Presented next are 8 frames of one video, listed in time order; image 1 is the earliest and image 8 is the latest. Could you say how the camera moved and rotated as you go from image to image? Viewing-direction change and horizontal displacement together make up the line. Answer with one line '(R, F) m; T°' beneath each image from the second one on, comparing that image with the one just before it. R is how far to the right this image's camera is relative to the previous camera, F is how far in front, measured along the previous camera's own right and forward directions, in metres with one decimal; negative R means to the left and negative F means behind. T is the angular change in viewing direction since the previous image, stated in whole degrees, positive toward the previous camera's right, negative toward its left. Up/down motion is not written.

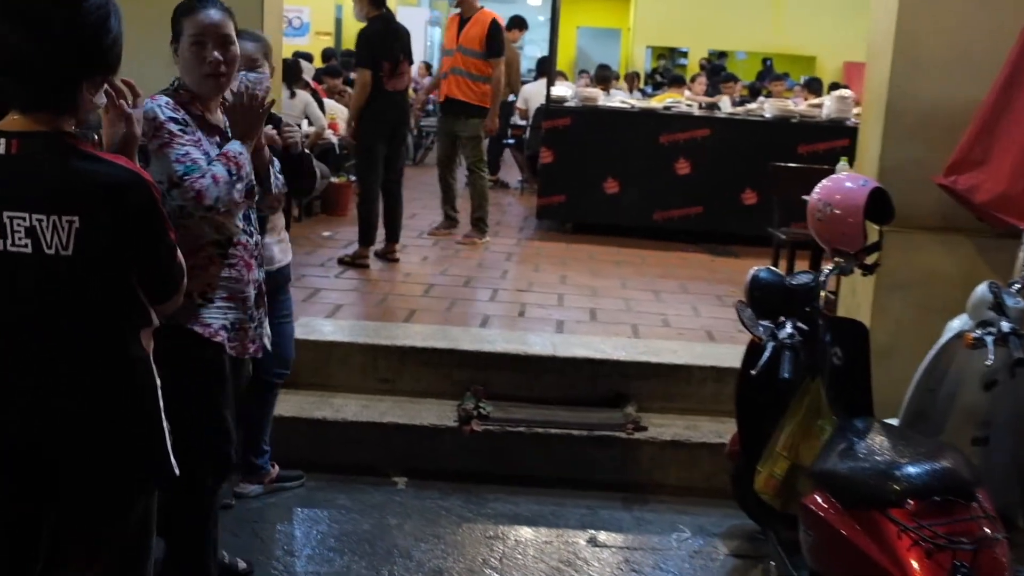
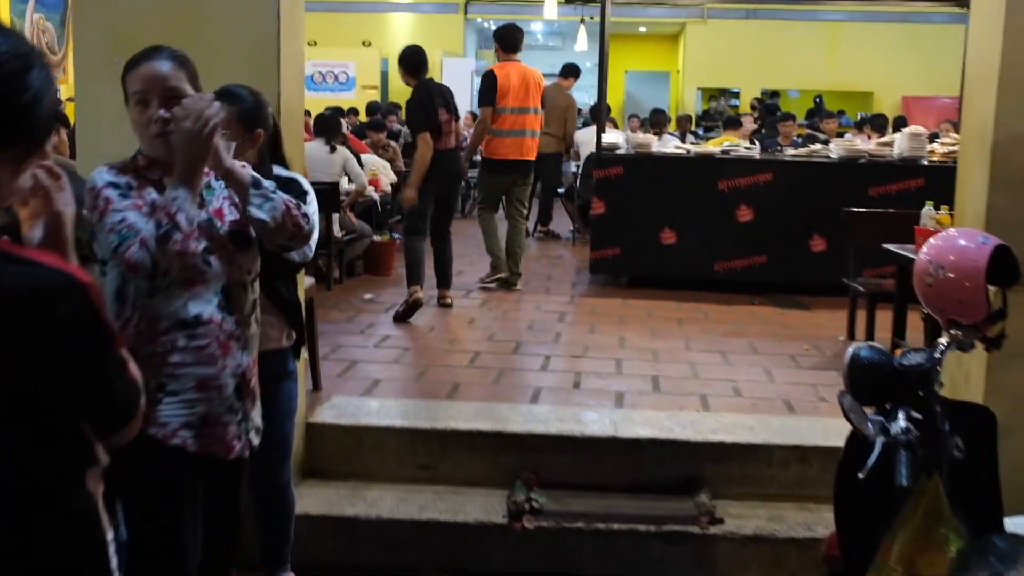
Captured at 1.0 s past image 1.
(0.0, +0.4) m; -3°
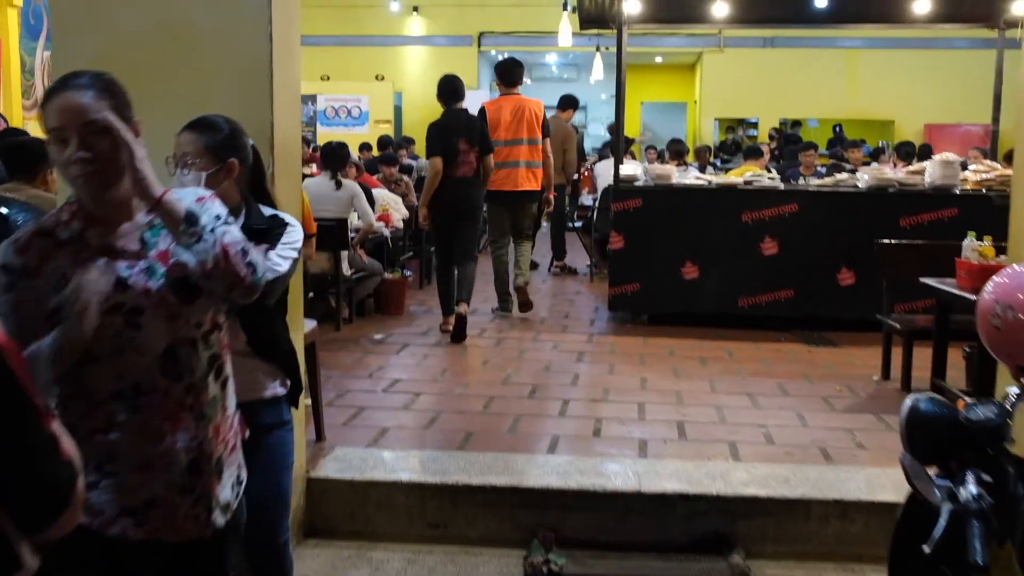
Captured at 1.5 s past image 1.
(0.0, +0.2) m; -1°
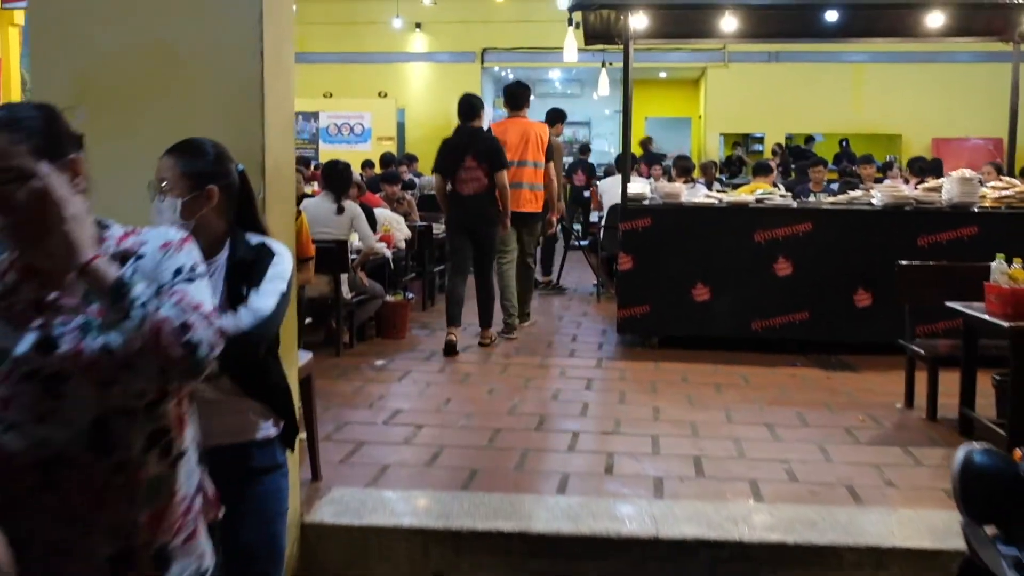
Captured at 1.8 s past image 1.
(0.0, +0.2) m; 0°
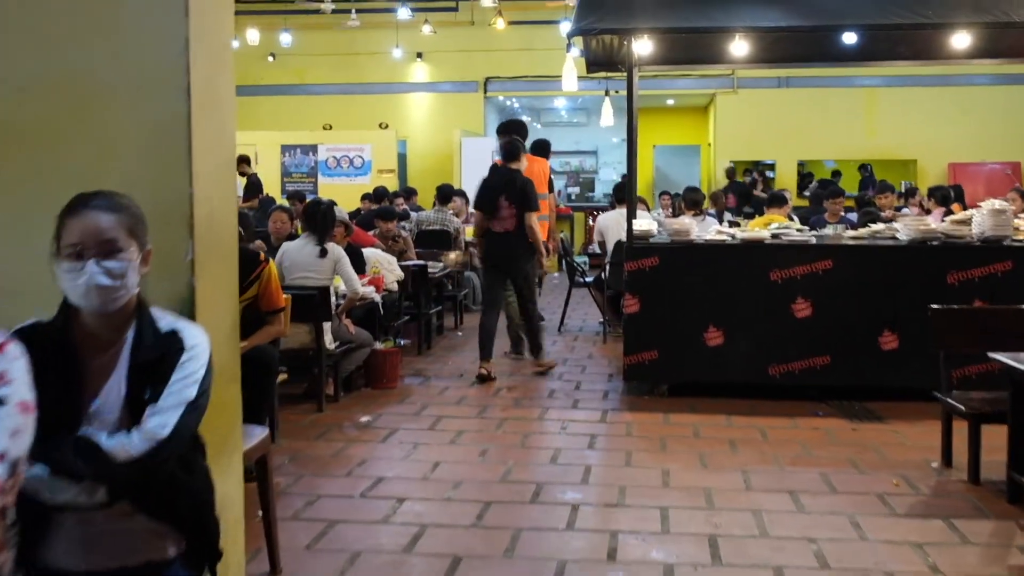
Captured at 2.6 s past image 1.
(+0.1, +0.4) m; -1°
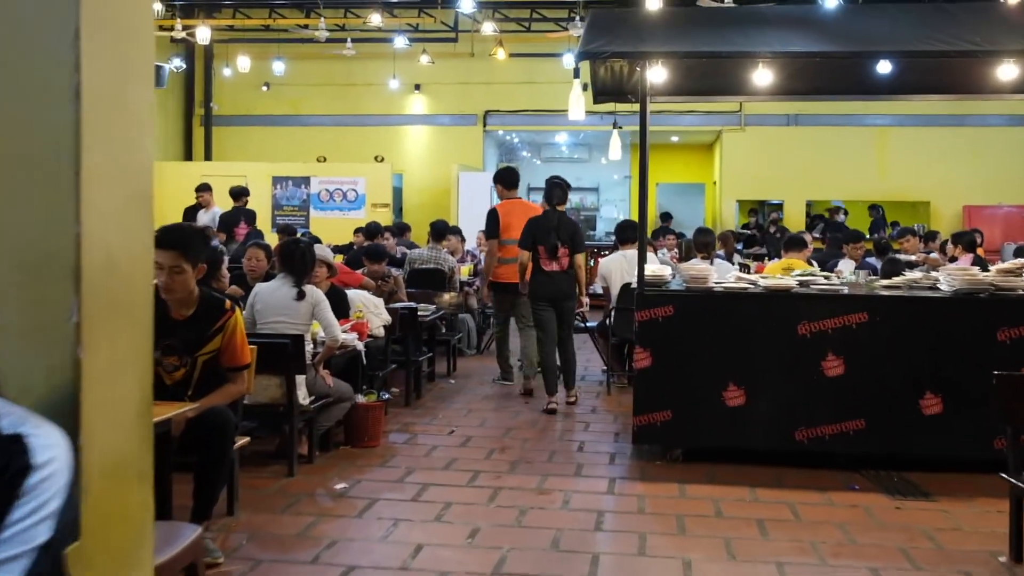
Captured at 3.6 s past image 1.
(0.0, +0.6) m; 0°
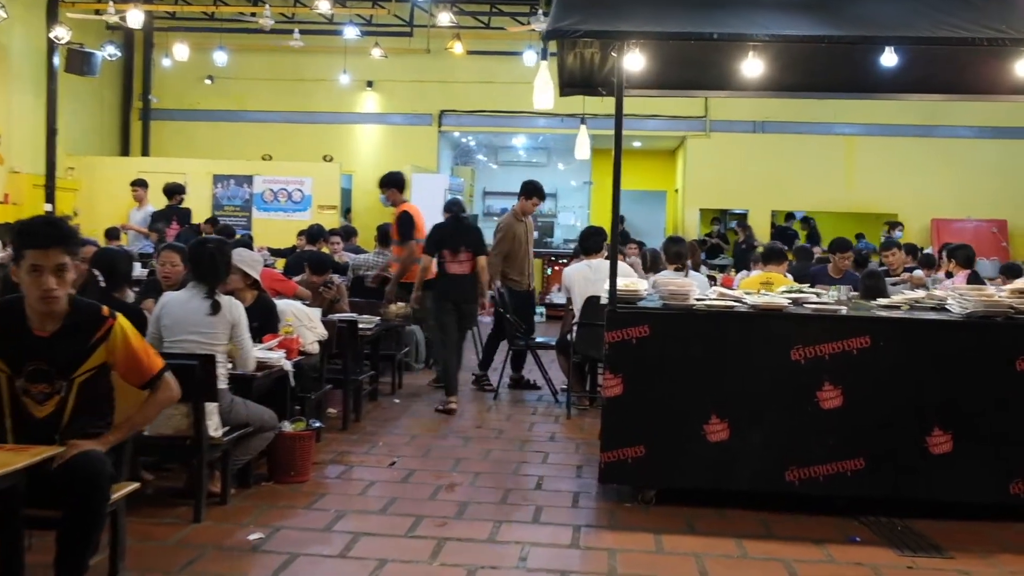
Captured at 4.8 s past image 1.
(0.0, +0.7) m; +2°
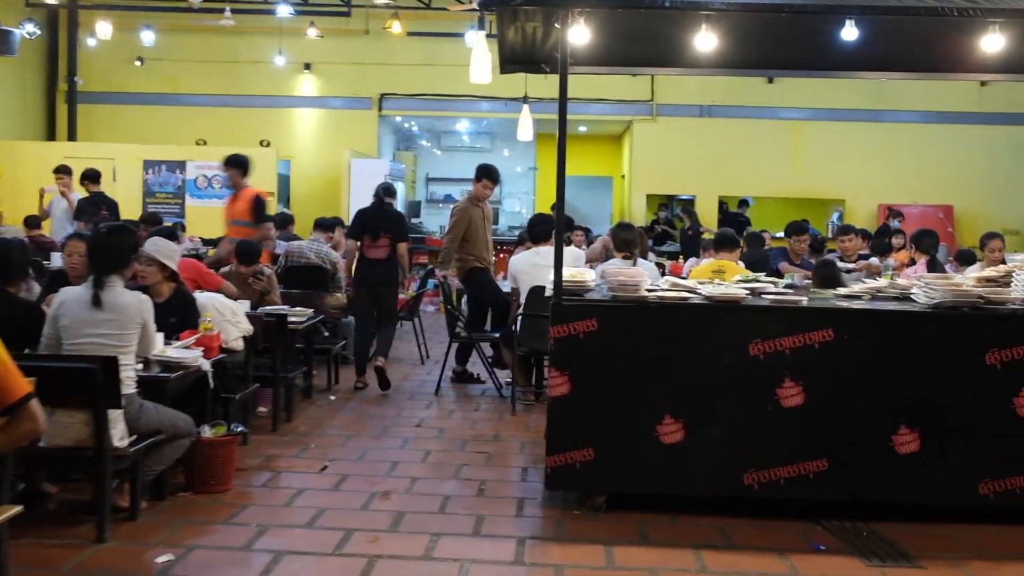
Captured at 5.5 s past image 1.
(0.0, +0.3) m; +3°
